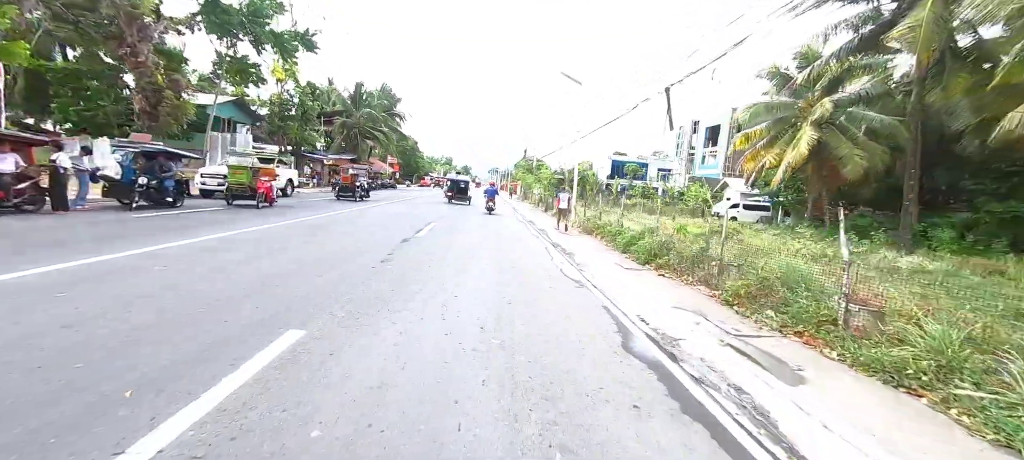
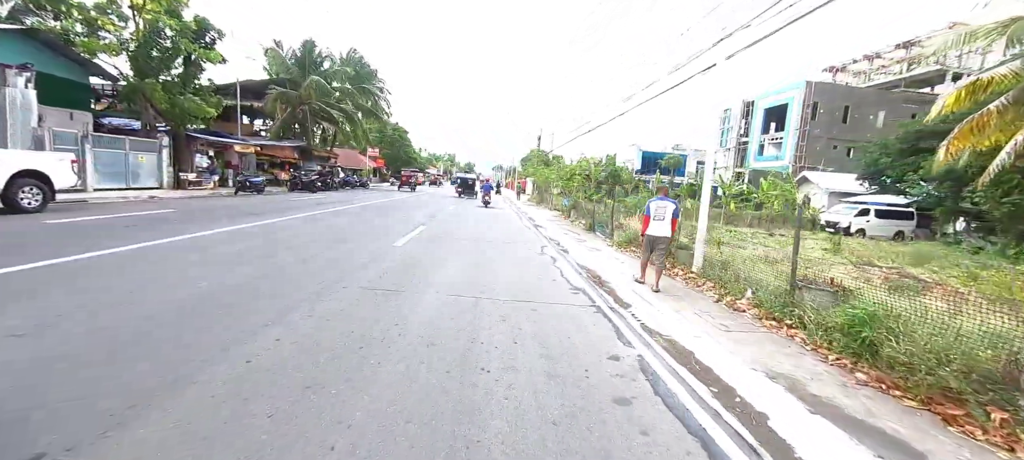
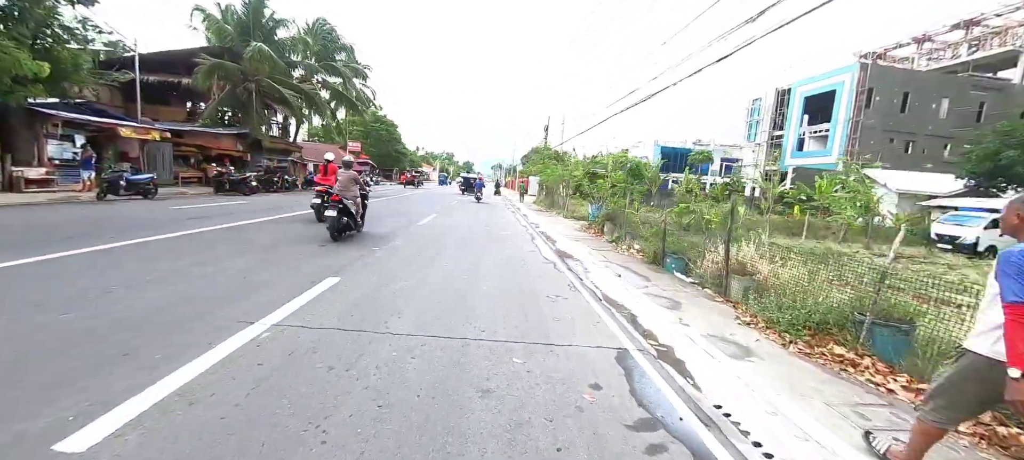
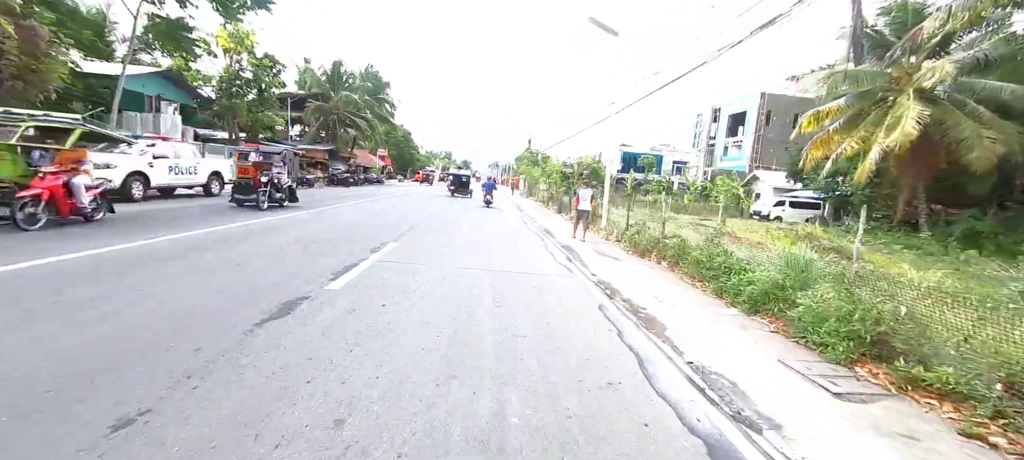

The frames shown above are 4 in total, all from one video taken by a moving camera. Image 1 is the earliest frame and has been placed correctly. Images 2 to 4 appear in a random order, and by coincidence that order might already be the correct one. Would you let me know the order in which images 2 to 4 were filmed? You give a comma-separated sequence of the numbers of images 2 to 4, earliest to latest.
4, 2, 3
